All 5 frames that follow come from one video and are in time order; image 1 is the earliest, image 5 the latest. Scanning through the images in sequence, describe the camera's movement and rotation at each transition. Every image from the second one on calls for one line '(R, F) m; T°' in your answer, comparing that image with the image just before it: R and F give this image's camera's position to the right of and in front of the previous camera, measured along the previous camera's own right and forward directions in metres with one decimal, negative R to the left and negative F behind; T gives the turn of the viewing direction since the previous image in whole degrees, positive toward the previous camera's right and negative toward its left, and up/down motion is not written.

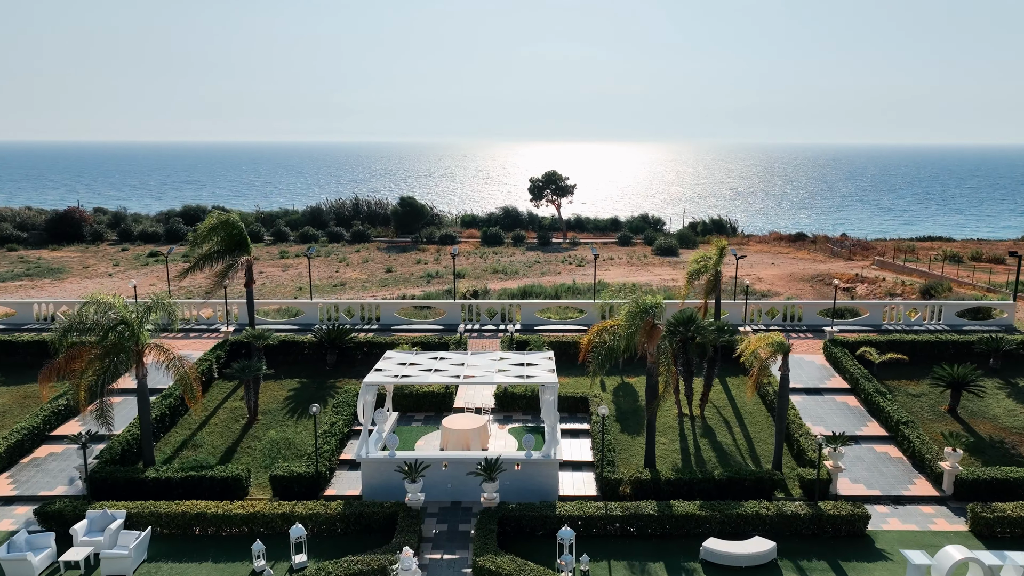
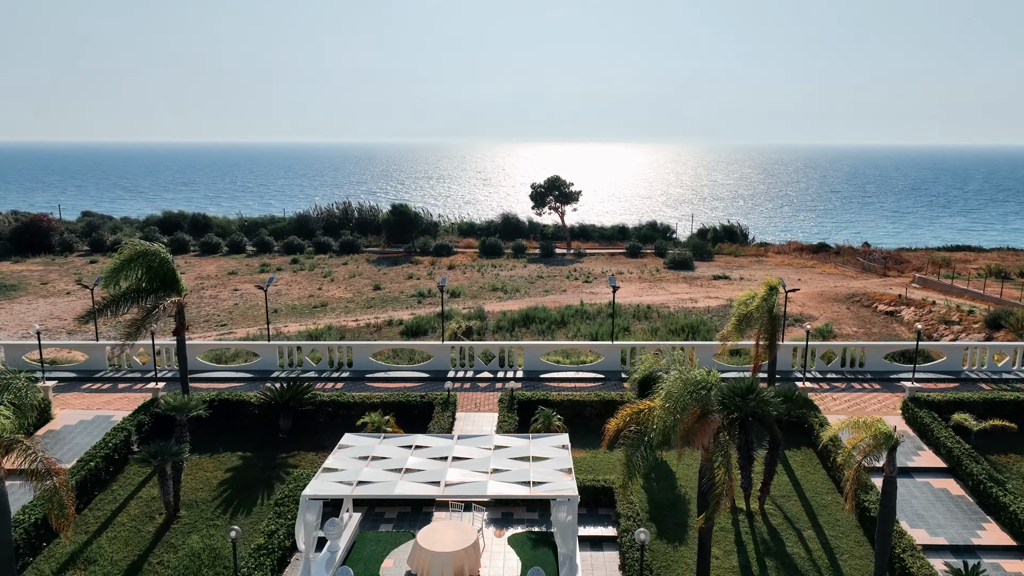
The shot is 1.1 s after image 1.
(0.0, +2.7) m; 0°
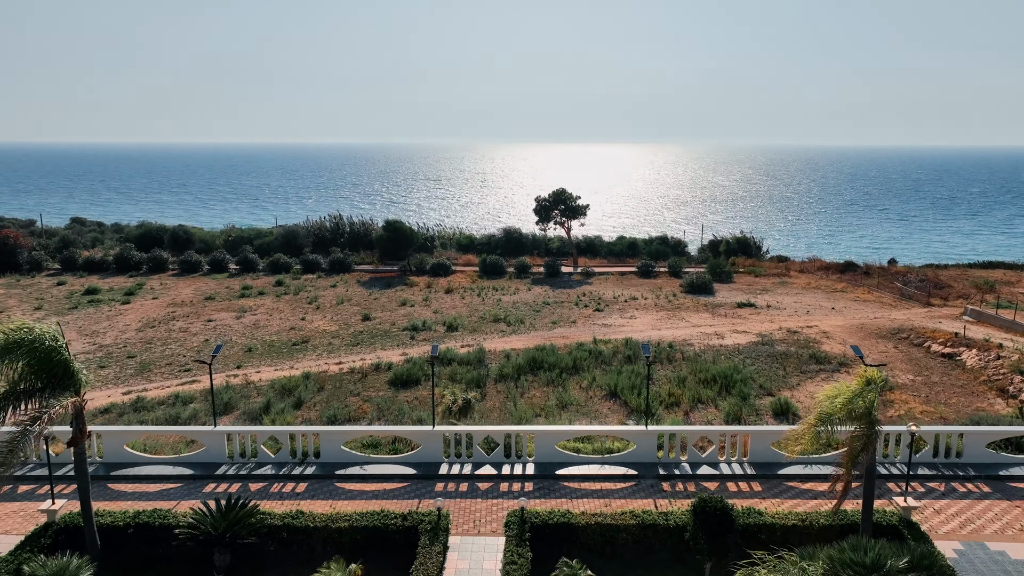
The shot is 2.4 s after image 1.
(-0.1, +2.5) m; 0°
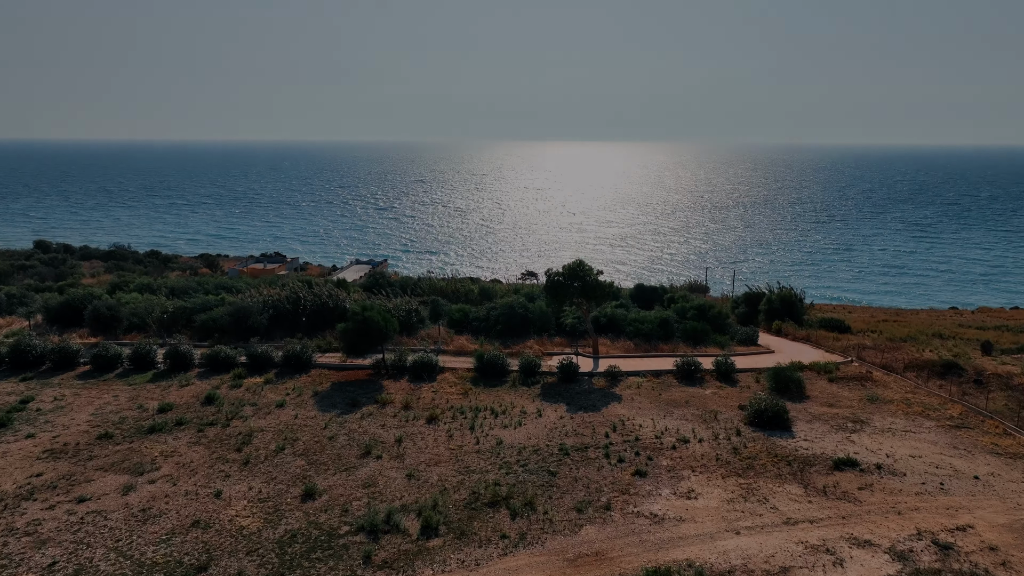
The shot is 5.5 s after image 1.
(-0.1, +7.2) m; 0°
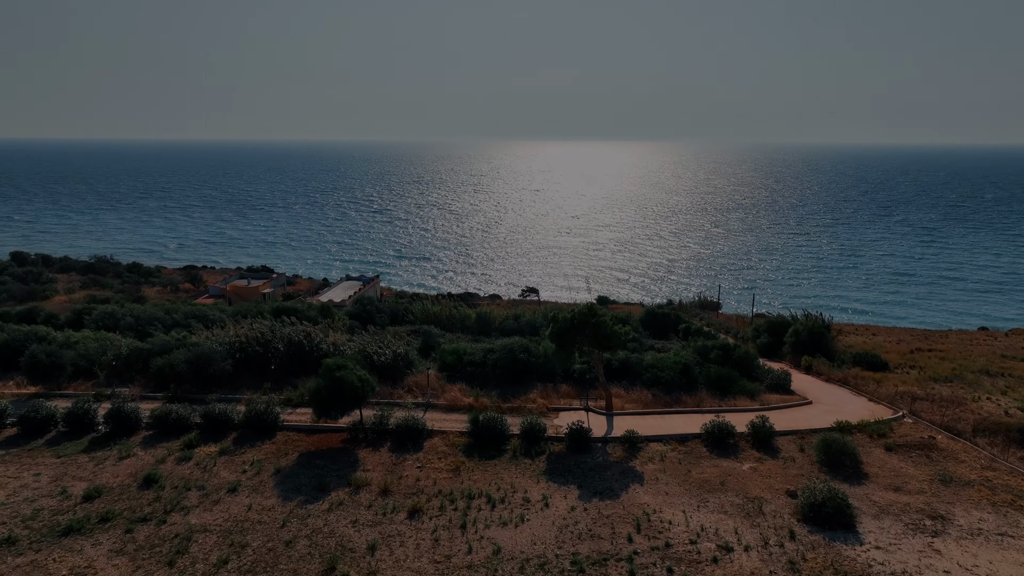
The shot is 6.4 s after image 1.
(0.0, +3.9) m; 0°
